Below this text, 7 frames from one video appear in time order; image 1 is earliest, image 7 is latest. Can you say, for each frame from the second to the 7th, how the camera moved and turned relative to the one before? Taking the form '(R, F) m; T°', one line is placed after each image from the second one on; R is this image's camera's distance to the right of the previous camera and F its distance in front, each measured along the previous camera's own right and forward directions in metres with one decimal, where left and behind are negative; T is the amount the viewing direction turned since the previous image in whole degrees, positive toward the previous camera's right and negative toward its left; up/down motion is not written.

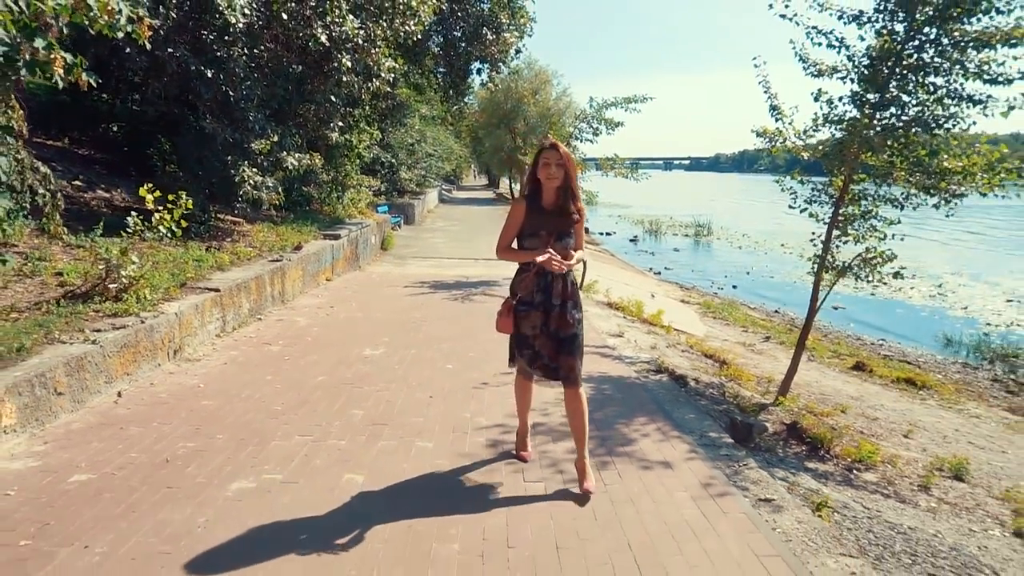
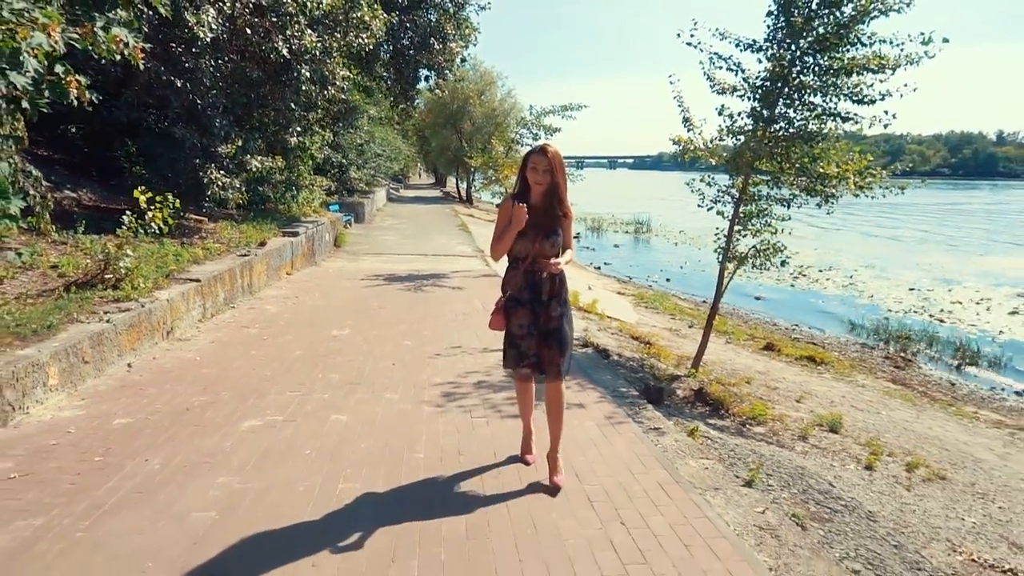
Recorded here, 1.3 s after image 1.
(0.0, -1.0) m; +4°
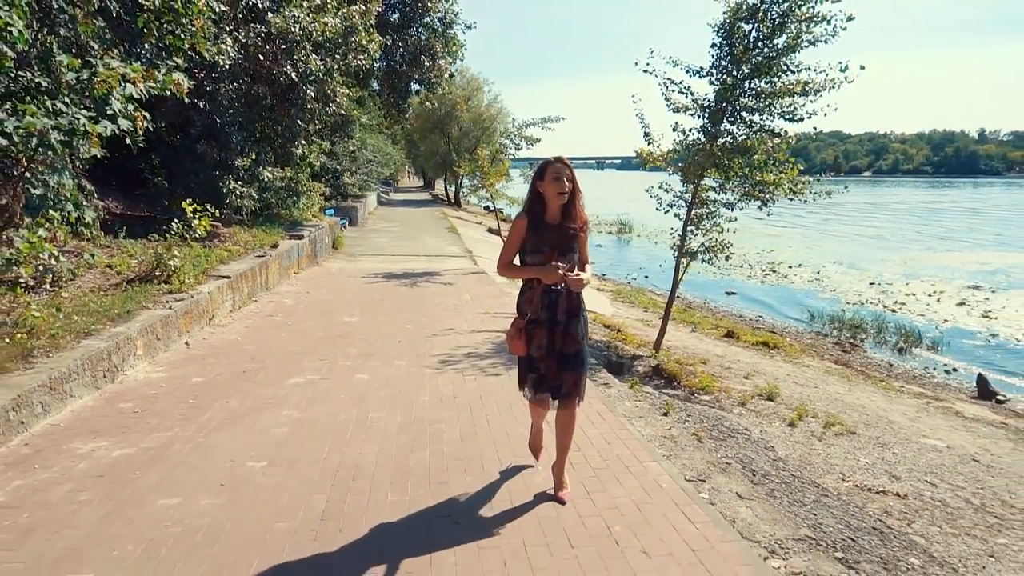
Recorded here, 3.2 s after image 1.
(+0.1, -1.2) m; +1°
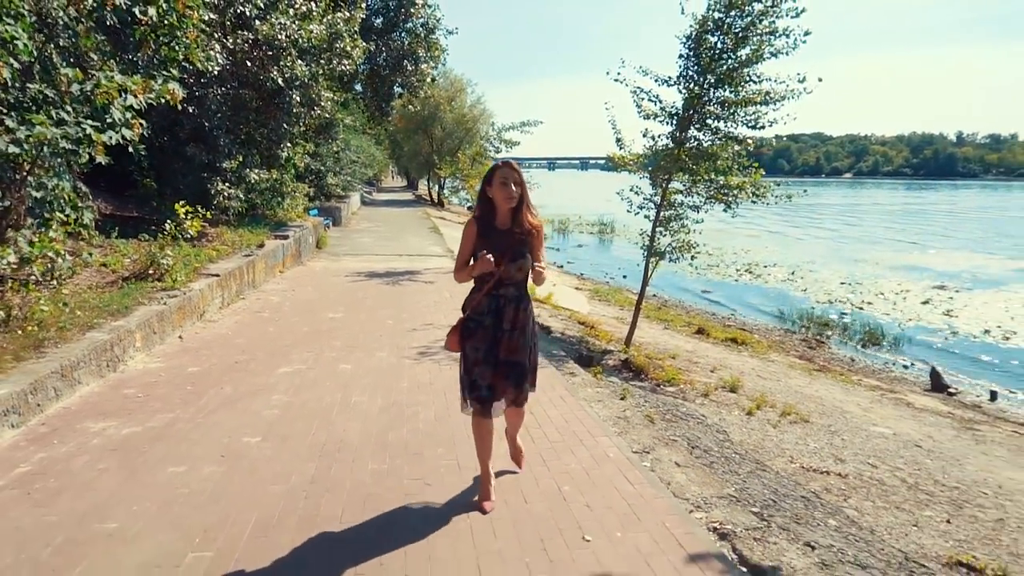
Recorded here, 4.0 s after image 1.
(+0.1, -0.5) m; +1°
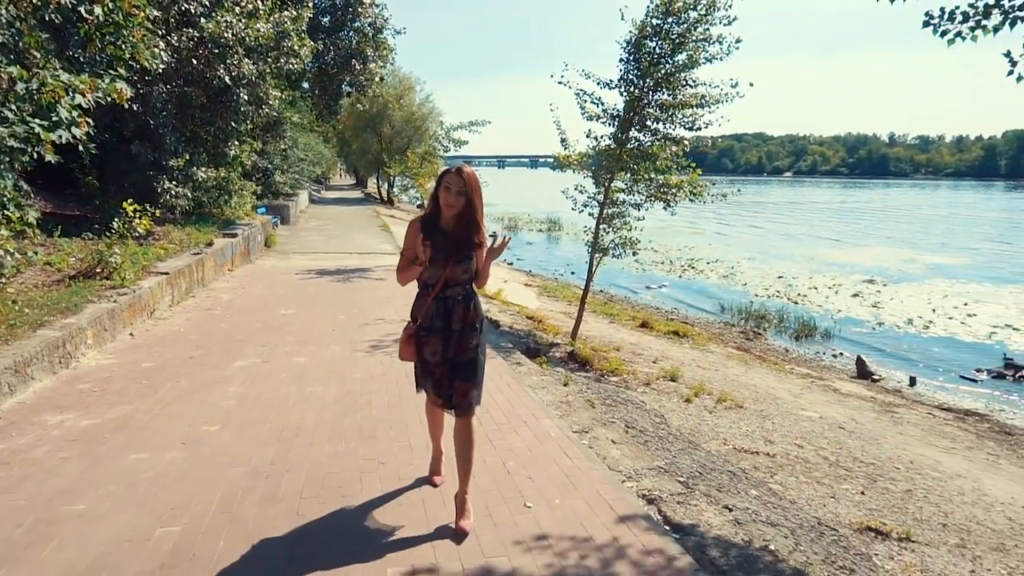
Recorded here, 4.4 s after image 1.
(0.0, -0.3) m; +4°
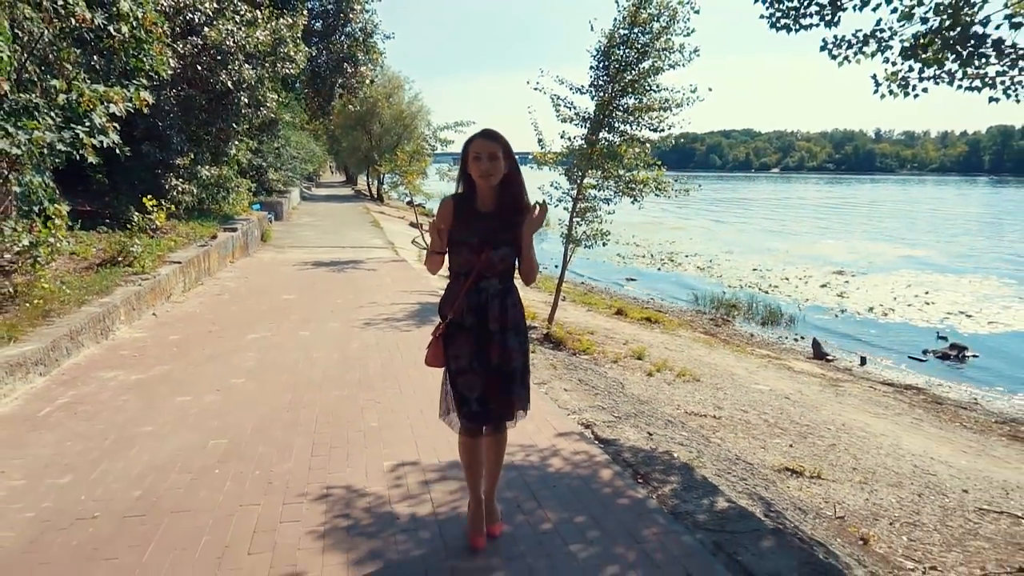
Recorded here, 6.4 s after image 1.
(+0.1, -0.9) m; +1°
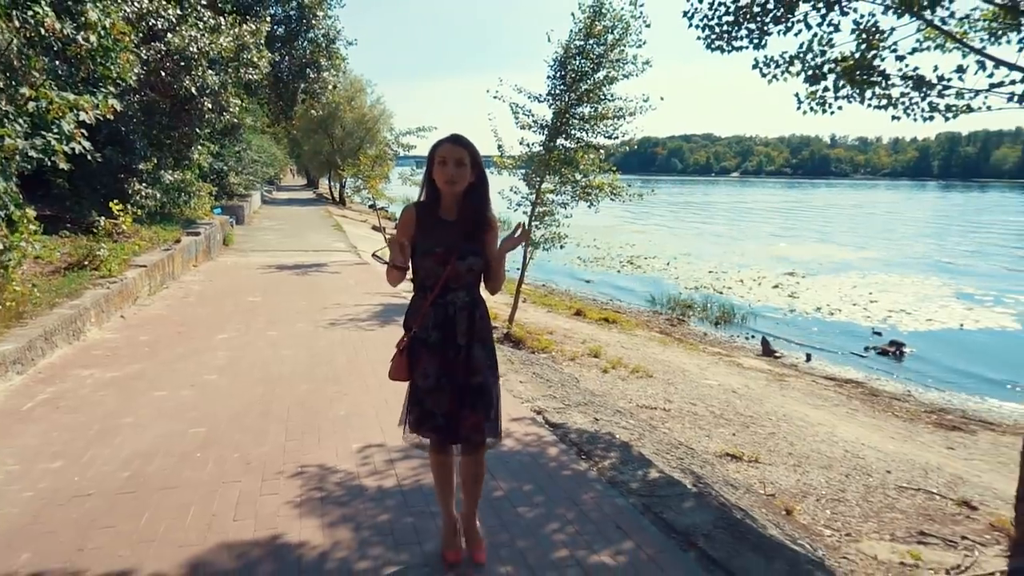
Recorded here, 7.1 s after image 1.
(0.0, -0.4) m; +3°
